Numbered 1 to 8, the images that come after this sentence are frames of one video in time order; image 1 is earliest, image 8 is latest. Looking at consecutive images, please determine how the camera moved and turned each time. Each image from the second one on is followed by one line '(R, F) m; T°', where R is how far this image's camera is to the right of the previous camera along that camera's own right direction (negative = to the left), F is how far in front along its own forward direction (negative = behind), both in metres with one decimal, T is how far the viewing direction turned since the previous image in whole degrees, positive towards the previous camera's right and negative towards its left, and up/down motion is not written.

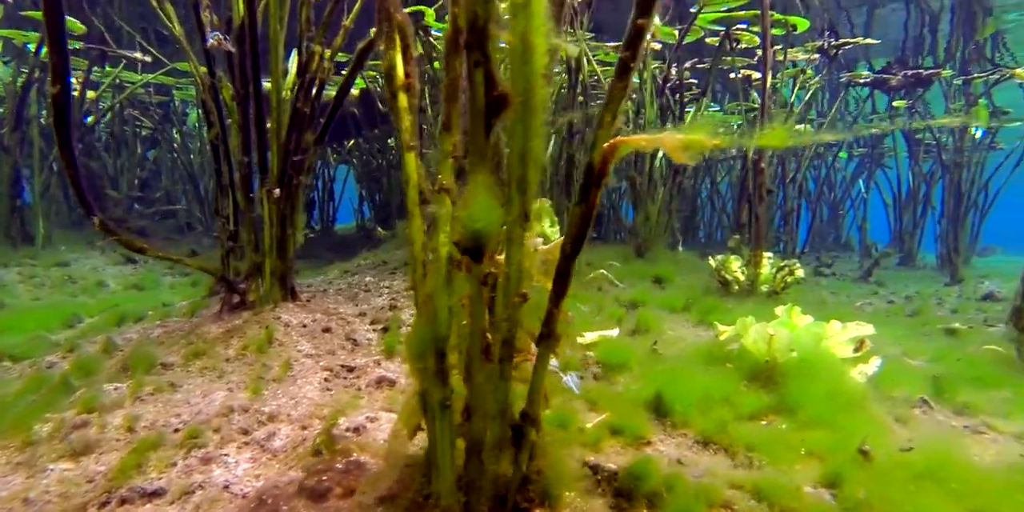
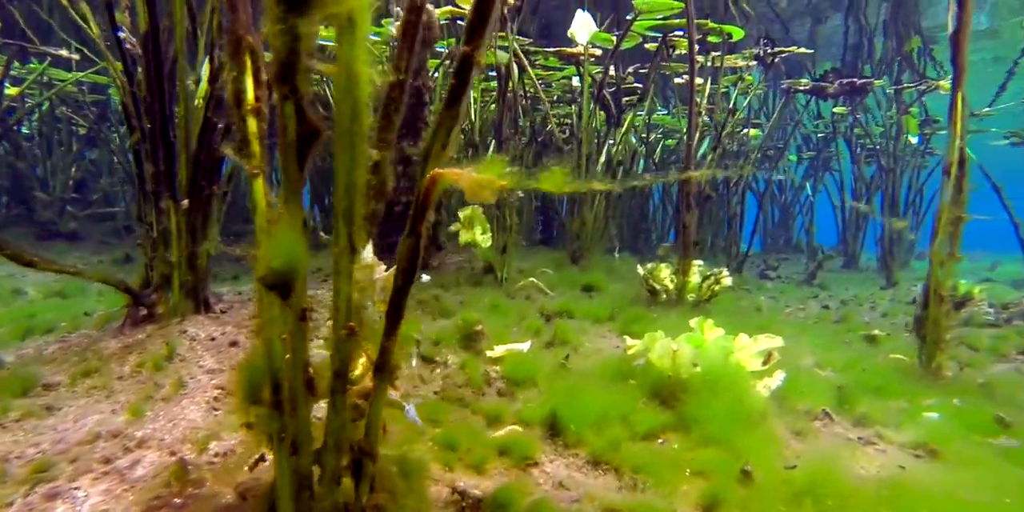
(+0.4, 0.0) m; +2°
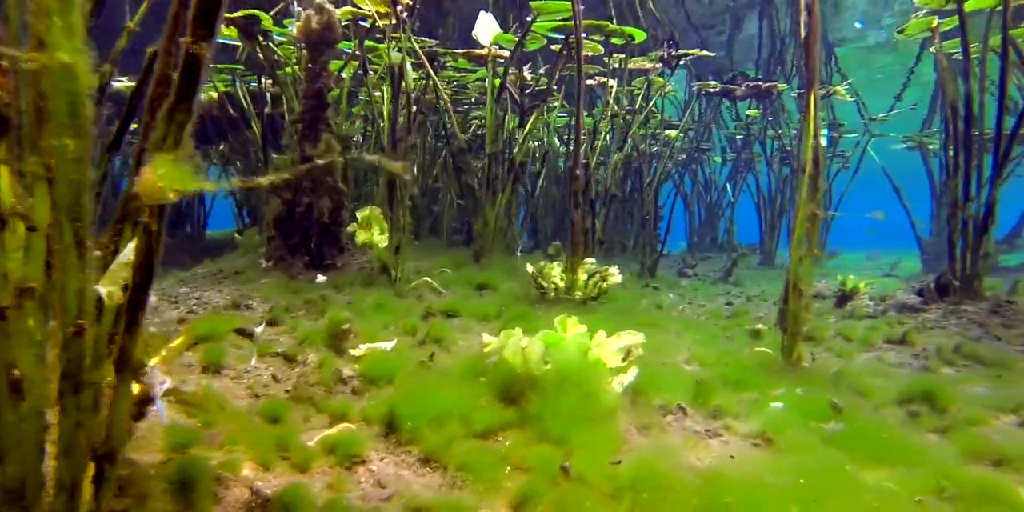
(+0.6, 0.0) m; +4°
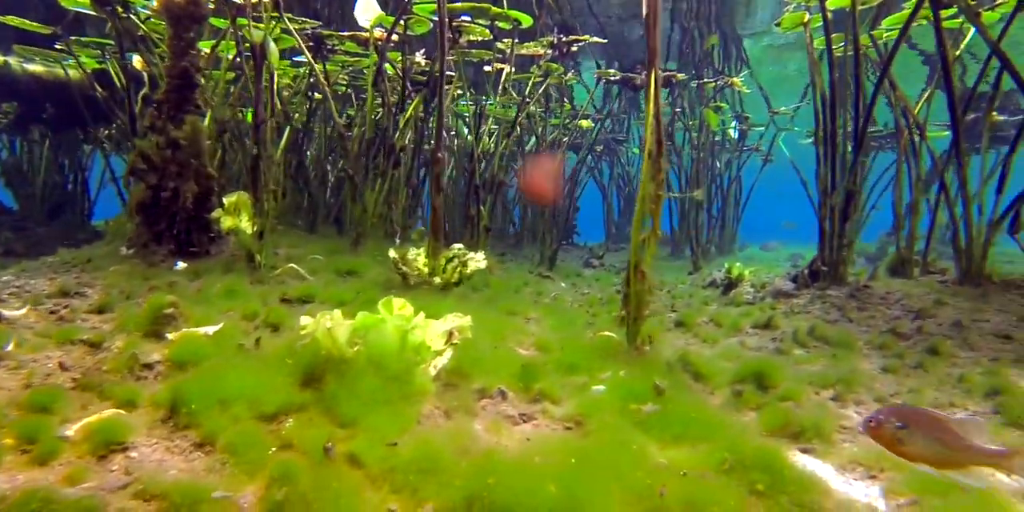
(+0.8, +0.1) m; +4°
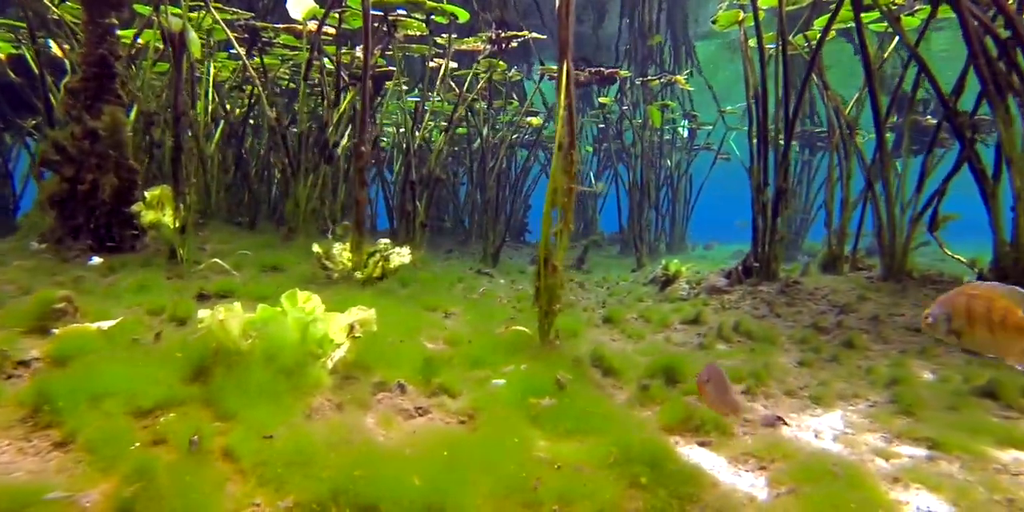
(+0.4, 0.0) m; +2°
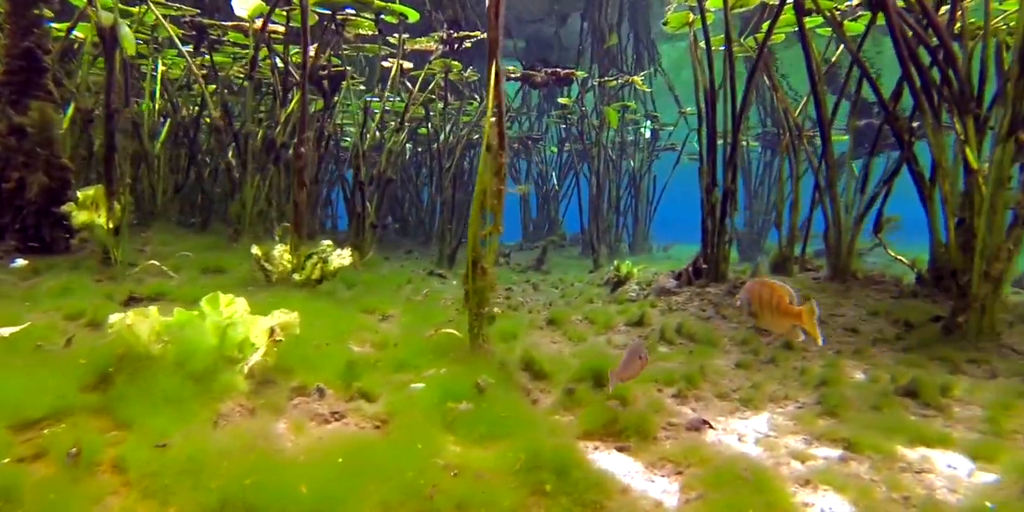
(+0.3, 0.0) m; +2°
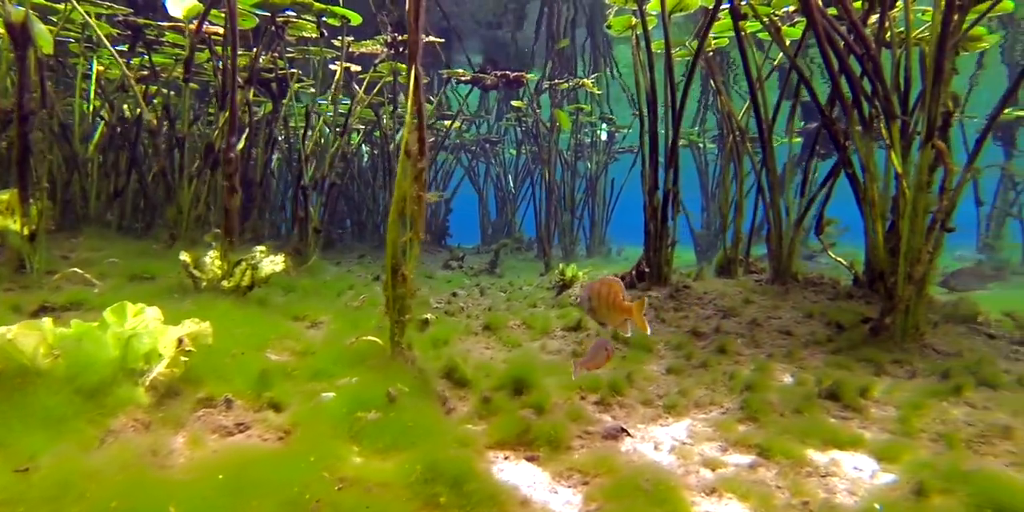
(+0.3, 0.0) m; +2°
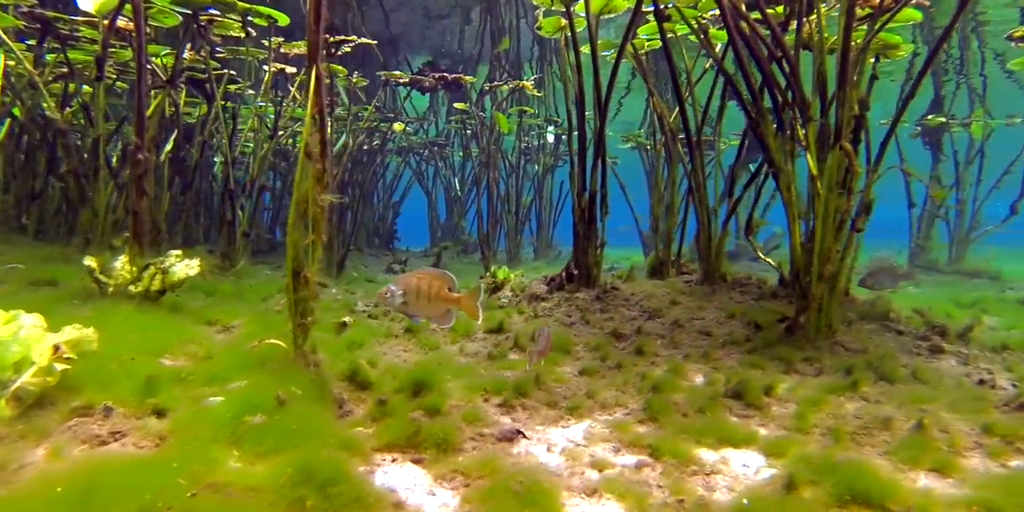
(+0.4, 0.0) m; +3°
